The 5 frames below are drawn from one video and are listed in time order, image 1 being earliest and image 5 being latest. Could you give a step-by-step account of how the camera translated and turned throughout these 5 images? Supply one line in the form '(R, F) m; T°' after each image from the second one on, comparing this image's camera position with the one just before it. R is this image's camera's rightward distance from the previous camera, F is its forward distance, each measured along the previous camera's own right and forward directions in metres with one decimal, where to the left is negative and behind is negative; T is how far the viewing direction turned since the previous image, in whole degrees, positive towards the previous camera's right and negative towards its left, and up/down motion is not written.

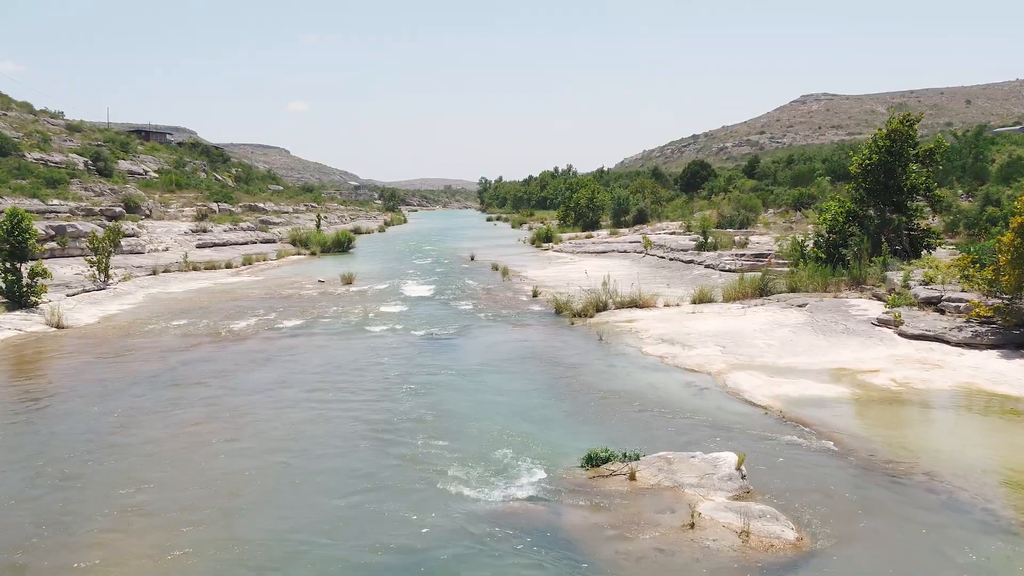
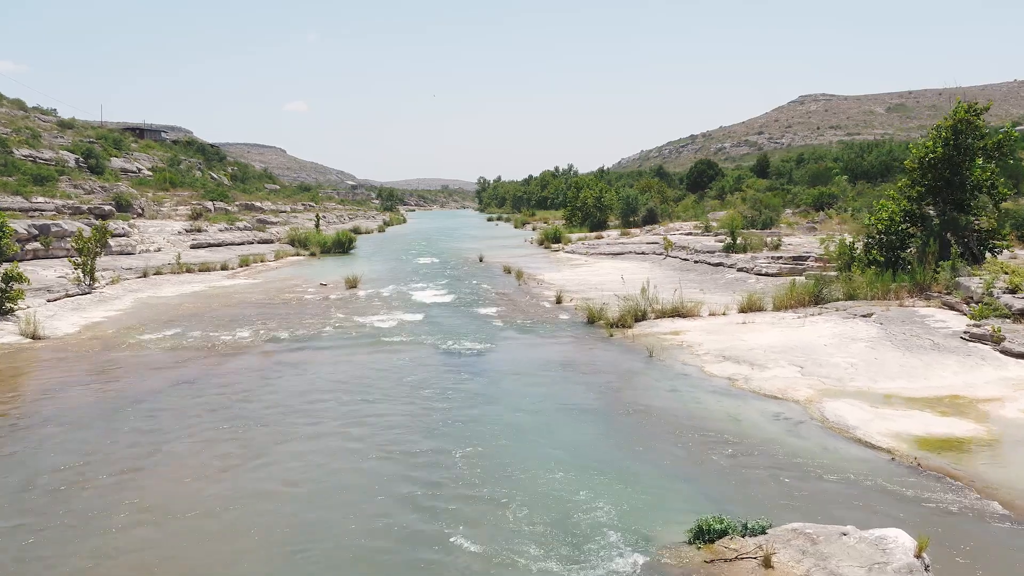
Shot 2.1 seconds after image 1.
(-0.7, +1.3) m; 0°
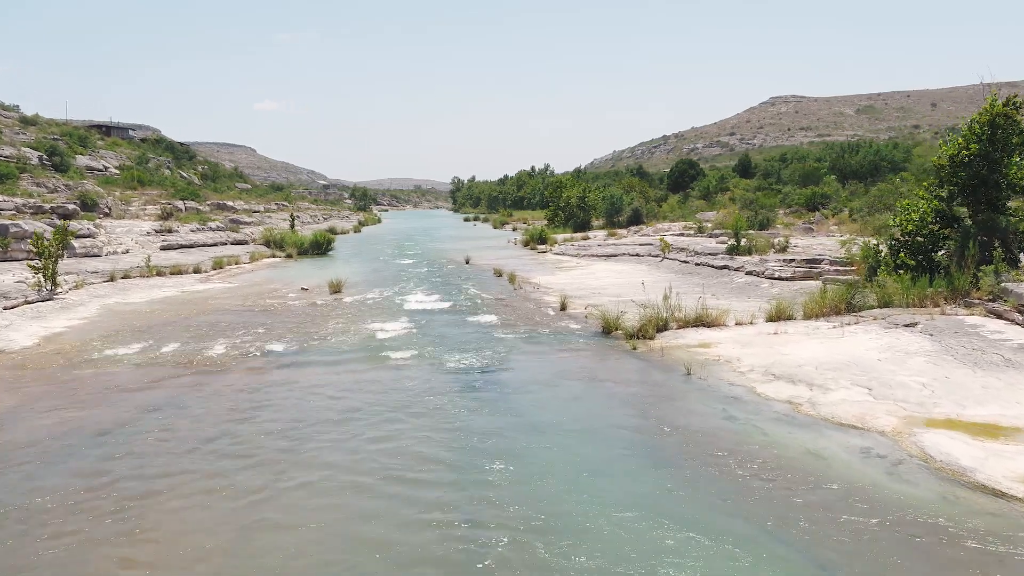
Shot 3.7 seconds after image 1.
(-0.7, +1.2) m; +2°
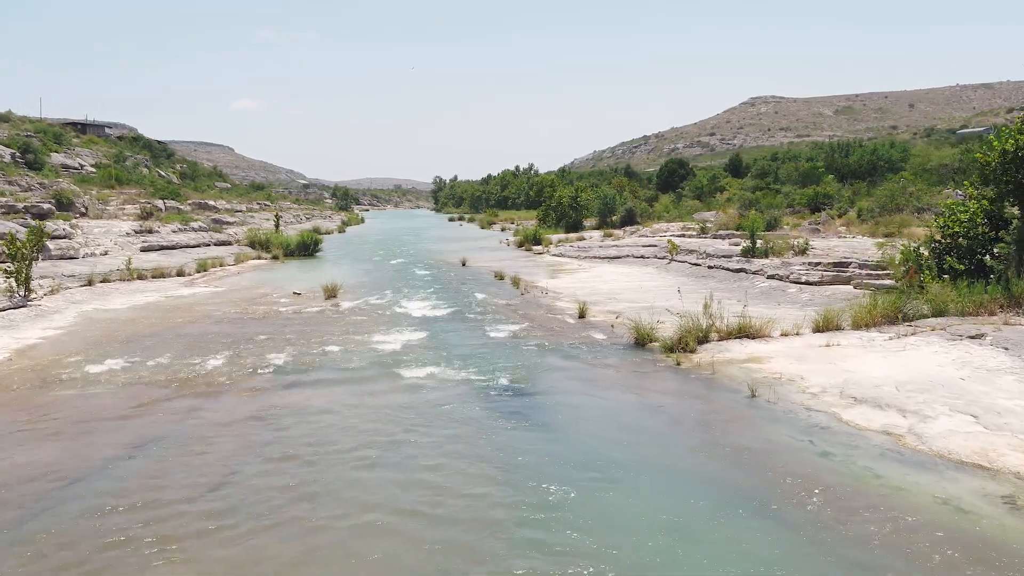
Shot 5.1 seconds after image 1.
(-0.8, +1.1) m; +2°
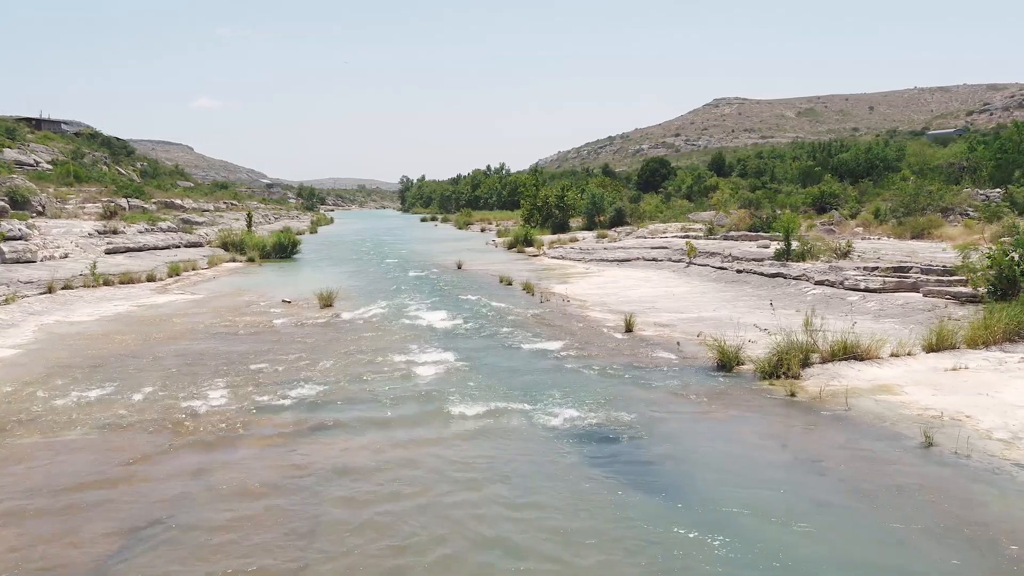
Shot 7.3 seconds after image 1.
(-1.5, +1.9) m; +3°
